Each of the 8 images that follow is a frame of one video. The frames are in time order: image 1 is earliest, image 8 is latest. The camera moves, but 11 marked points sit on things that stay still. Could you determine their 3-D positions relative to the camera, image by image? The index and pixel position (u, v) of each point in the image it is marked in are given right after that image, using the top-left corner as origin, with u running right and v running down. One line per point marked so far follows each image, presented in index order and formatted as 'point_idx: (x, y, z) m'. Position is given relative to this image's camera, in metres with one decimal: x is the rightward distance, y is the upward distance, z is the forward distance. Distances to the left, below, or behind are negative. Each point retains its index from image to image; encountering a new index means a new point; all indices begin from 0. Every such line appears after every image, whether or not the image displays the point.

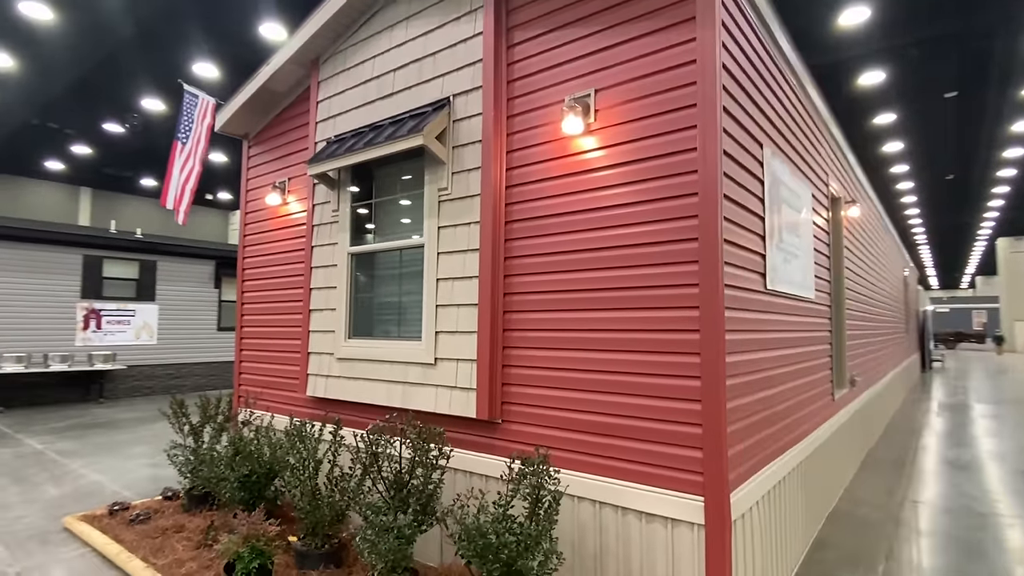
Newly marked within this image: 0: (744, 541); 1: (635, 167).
0: (+1.0, -1.2, +2.5) m
1: (+0.6, +0.6, +2.7) m
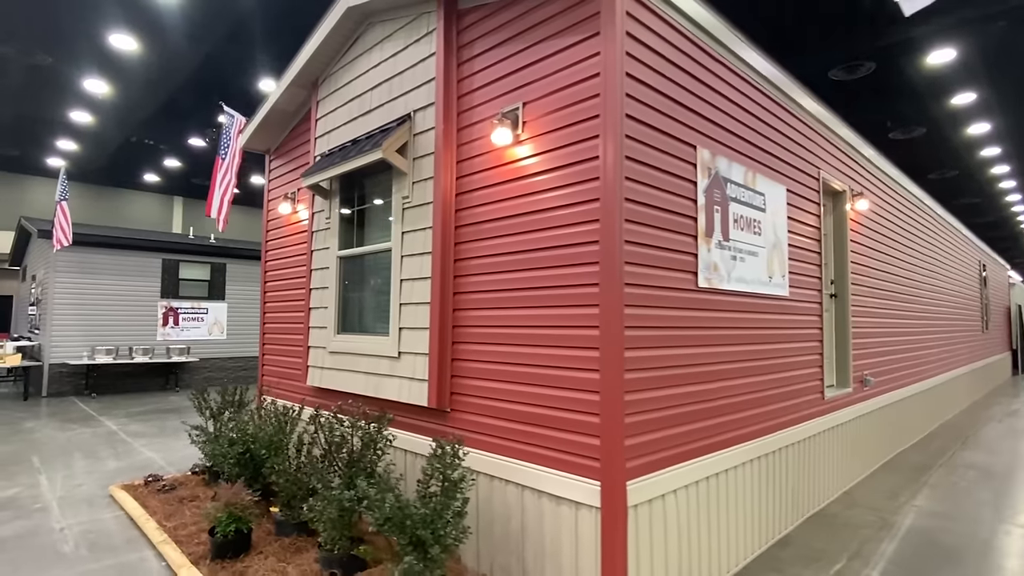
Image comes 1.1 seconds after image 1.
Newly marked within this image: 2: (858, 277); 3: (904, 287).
0: (+0.7, -1.1, +2.7) m
1: (+0.2, +0.6, +2.9) m
2: (+3.2, +0.1, +5.2) m
3: (+4.8, 0.0, +6.8) m
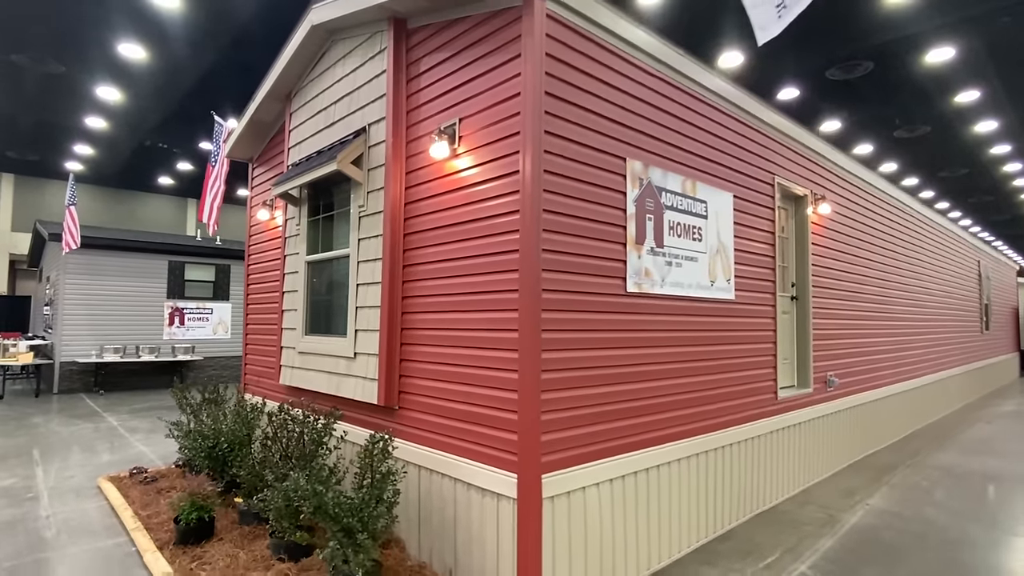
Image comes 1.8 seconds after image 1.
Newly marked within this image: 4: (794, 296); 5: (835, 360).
0: (+0.3, -1.2, +2.9) m
1: (-0.1, +0.5, +3.1) m
2: (+2.9, +0.1, +5.3) m
3: (+4.5, 0.0, +6.8) m
4: (+2.5, -0.1, +5.1) m
5: (+3.1, -0.7, +5.5) m
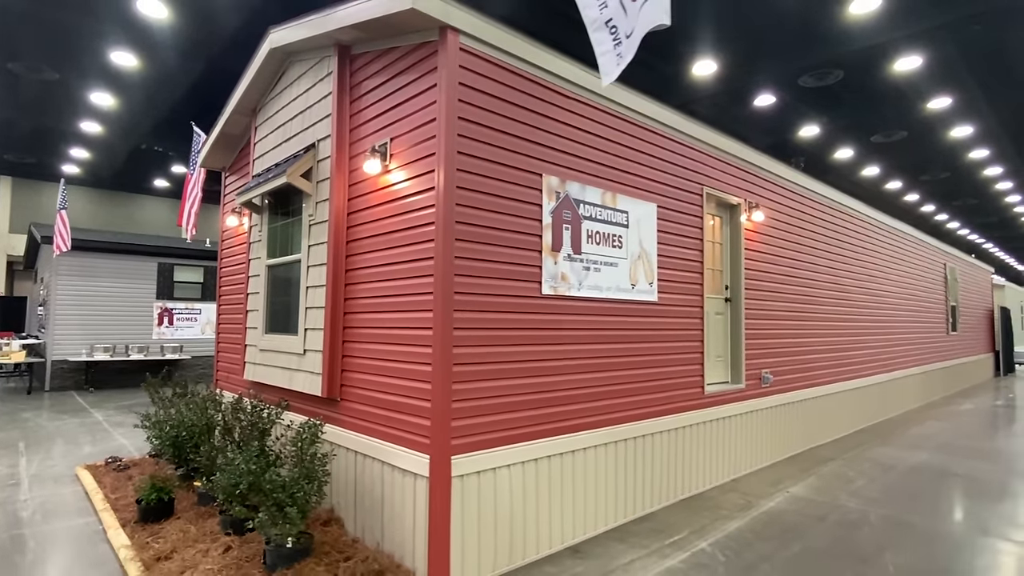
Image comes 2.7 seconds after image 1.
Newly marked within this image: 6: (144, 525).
0: (-0.2, -1.2, +3.2) m
1: (-0.6, +0.5, +3.4) m
2: (+2.4, +0.1, +5.7) m
3: (+4.1, 0.0, +7.2) m
4: (+2.1, -0.1, +5.5) m
5: (+2.6, -0.7, +5.8) m
6: (-2.4, -1.6, +3.7) m
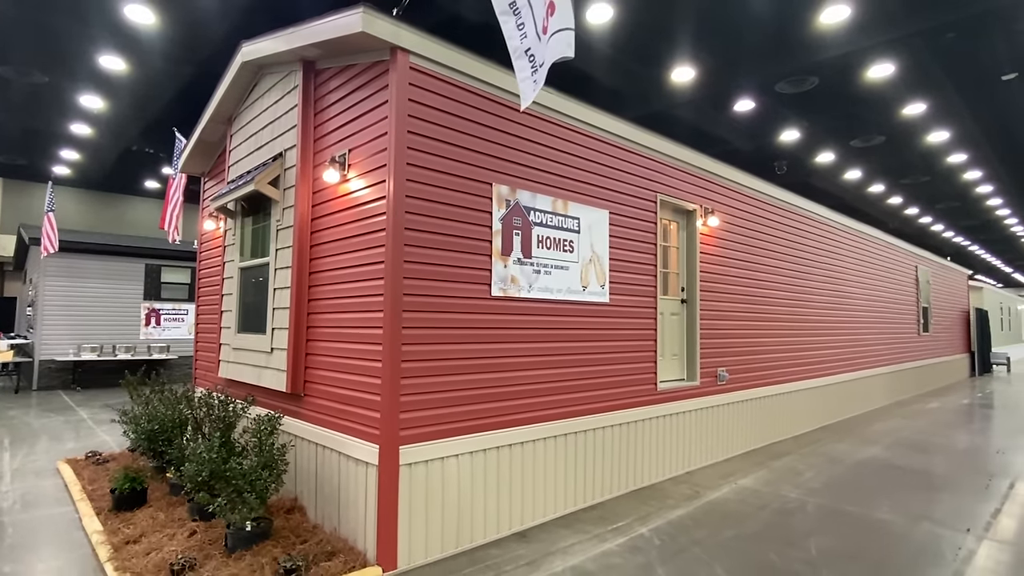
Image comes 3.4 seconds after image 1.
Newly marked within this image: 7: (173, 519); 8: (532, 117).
0: (-0.5, -1.2, +3.4) m
1: (-0.9, +0.5, +3.7) m
2: (+2.1, 0.0, +5.9) m
3: (+3.7, -0.1, +7.5) m
4: (+1.7, -0.1, +5.7) m
5: (+2.3, -0.7, +6.1) m
6: (-2.8, -1.6, +4.0) m
7: (-2.2, -1.5, +3.7) m
8: (+0.1, +1.2, +4.1) m
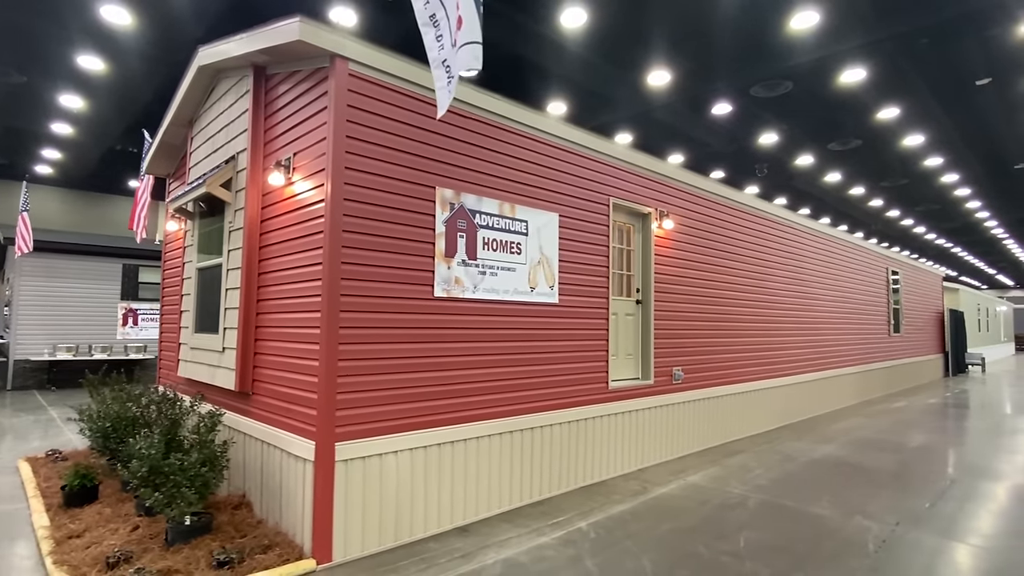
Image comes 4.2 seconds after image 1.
0: (-0.9, -1.2, +3.5) m
1: (-1.3, +0.5, +3.7) m
2: (+1.7, 0.0, +6.1) m
3: (+3.3, -0.1, +7.6) m
4: (+1.3, -0.1, +5.8) m
5: (+1.9, -0.8, +6.2) m
6: (-3.2, -1.6, +4.0) m
7: (-2.6, -1.5, +3.8) m
8: (-0.3, +1.2, +4.2) m
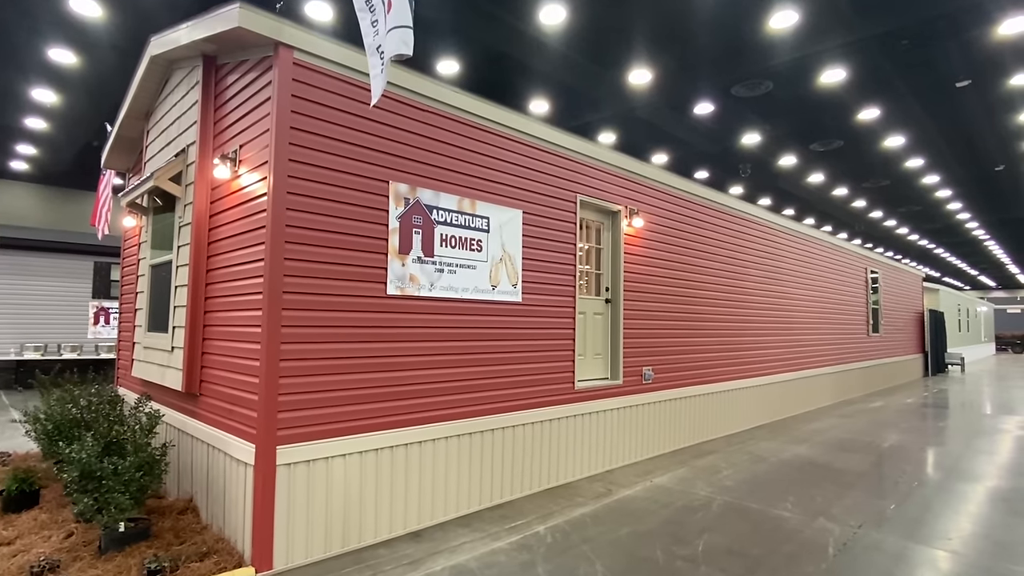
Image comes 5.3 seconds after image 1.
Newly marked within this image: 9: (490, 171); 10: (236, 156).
0: (-1.2, -1.2, +3.4) m
1: (-1.6, +0.5, +3.6) m
2: (+1.3, 0.0, +6.0) m
3: (+2.9, -0.1, +7.6) m
4: (+1.0, -0.1, +5.8) m
5: (+1.5, -0.7, +6.1) m
6: (-3.5, -1.5, +3.9) m
7: (-2.9, -1.5, +3.7) m
8: (-0.6, +1.3, +4.1) m
9: (-0.2, +0.9, +4.5) m
10: (-1.8, +0.9, +3.8) m
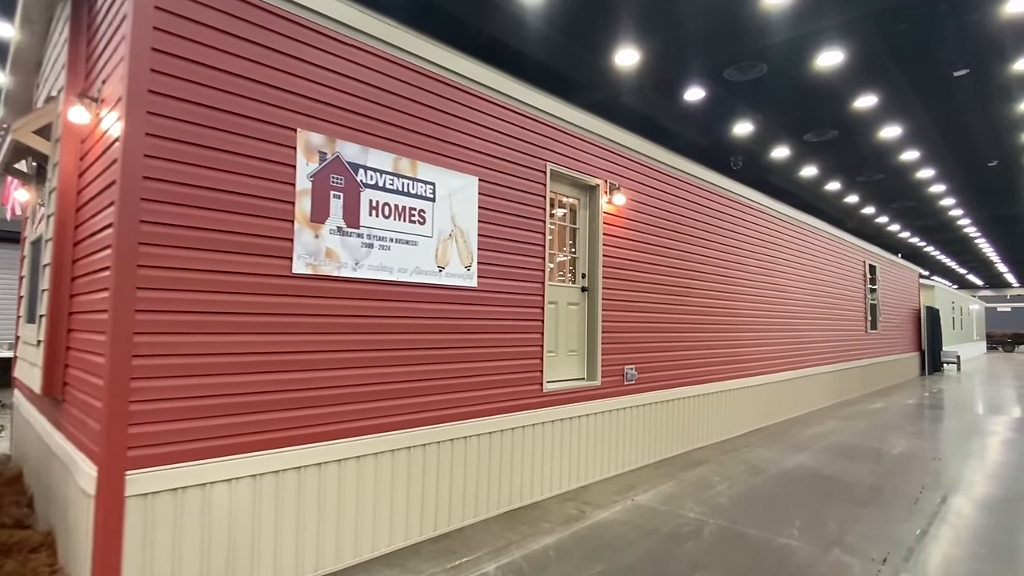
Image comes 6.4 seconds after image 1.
0: (-1.5, -1.1, +2.6) m
1: (-1.9, +0.7, +2.8) m
2: (+1.0, +0.2, +5.2) m
3: (+2.5, +0.1, +6.8) m
4: (+0.6, 0.0, +5.0) m
5: (+1.2, -0.6, +5.4) m
6: (-3.8, -1.4, +3.0) m
7: (-3.2, -1.4, +2.8) m
8: (-0.9, +1.4, +3.3) m
9: (-0.5, +1.0, +3.7) m
10: (-2.1, +1.0, +3.0) m
